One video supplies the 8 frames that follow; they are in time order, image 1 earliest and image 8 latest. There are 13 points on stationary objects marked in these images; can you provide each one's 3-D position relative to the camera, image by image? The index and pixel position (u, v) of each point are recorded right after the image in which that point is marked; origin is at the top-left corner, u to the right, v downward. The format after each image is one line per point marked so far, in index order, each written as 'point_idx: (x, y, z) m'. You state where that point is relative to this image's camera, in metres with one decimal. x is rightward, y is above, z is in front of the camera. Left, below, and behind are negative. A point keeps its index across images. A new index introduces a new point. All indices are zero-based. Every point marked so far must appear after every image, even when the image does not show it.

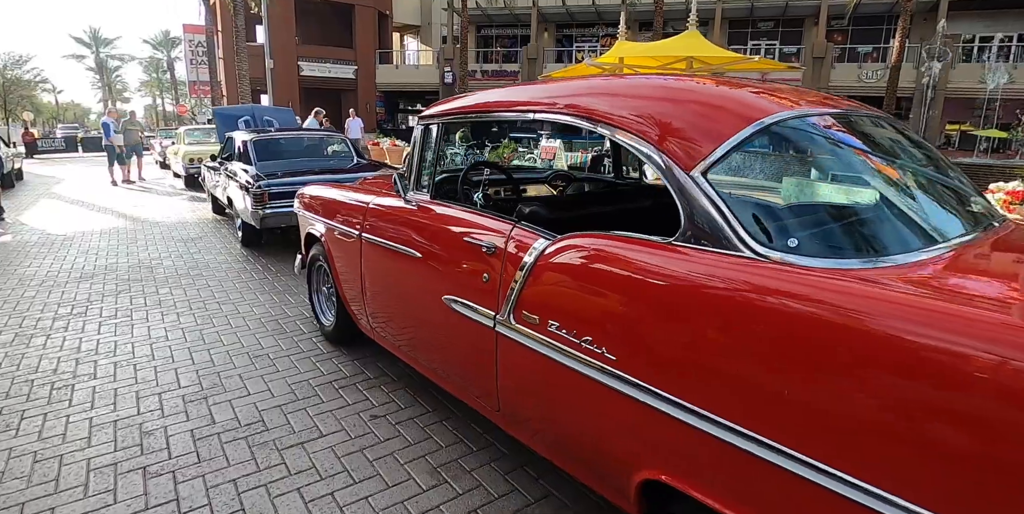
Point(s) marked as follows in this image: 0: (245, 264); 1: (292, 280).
0: (-3.3, -0.1, +6.5) m
1: (-2.3, -0.3, +5.8) m
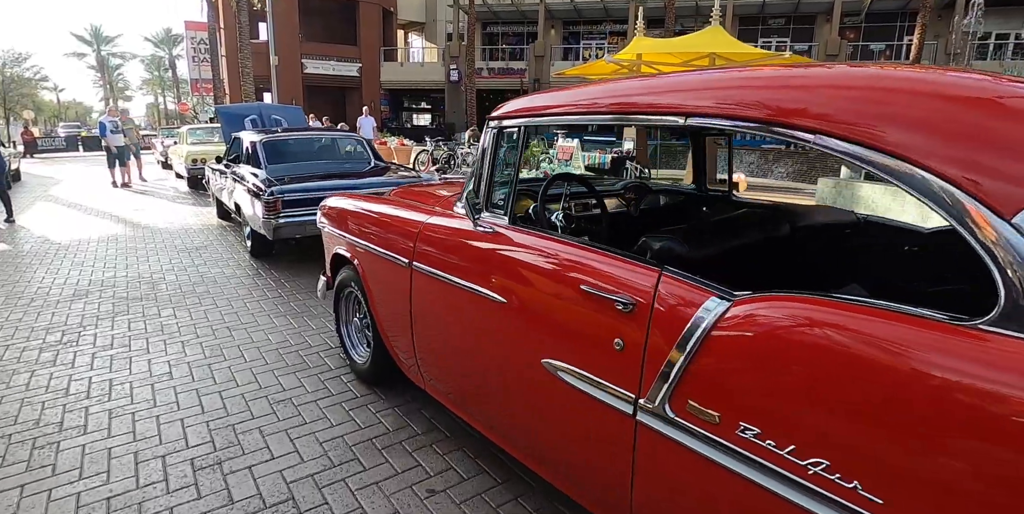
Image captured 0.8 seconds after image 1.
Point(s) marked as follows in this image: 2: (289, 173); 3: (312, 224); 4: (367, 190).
0: (-2.8, -0.2, +5.9) m
1: (-1.9, -0.4, +5.2) m
2: (-3.1, +1.2, +7.5) m
3: (-2.3, +0.4, +6.0) m
4: (-1.7, +0.8, +6.3) m
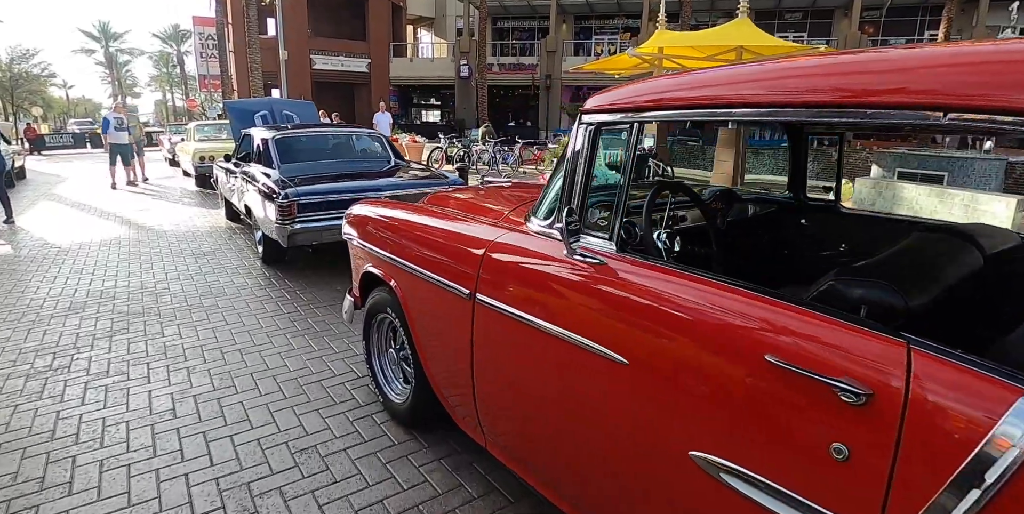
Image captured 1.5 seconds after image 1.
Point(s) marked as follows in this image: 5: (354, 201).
0: (-2.4, -0.3, +5.4) m
1: (-1.5, -0.5, +4.7) m
2: (-2.7, +1.1, +7.0) m
3: (-1.9, +0.3, +5.4) m
4: (-1.3, +0.7, +5.7) m
5: (-1.6, +0.6, +5.6) m
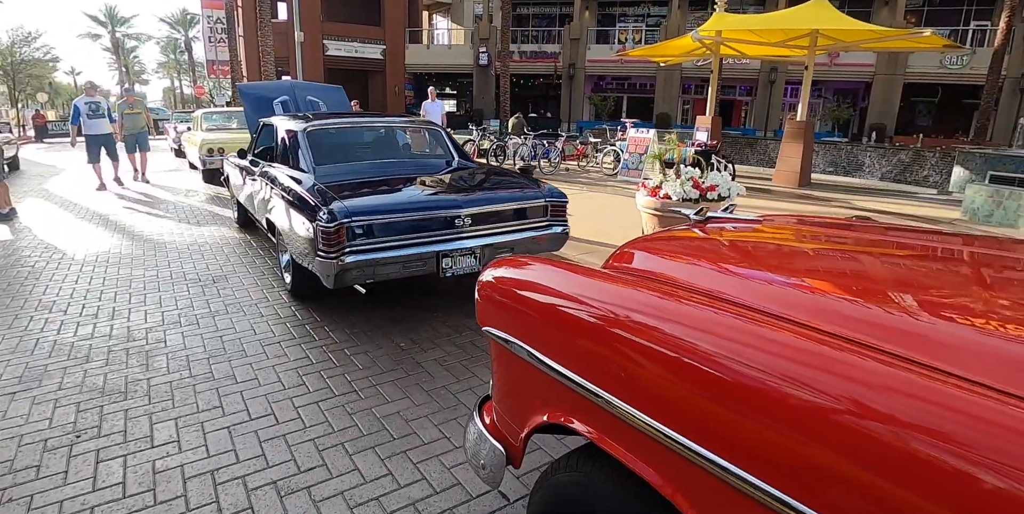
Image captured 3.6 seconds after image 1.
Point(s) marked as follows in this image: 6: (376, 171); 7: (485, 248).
0: (-1.5, -0.7, +3.8) m
1: (-0.5, -0.9, +3.1) m
2: (-1.6, +0.8, +5.4) m
3: (-0.9, -0.1, +3.9) m
4: (-0.3, +0.4, +4.2) m
5: (-0.6, +0.3, +4.0) m
6: (-1.4, +0.9, +5.7) m
7: (-0.2, +0.1, +4.2) m
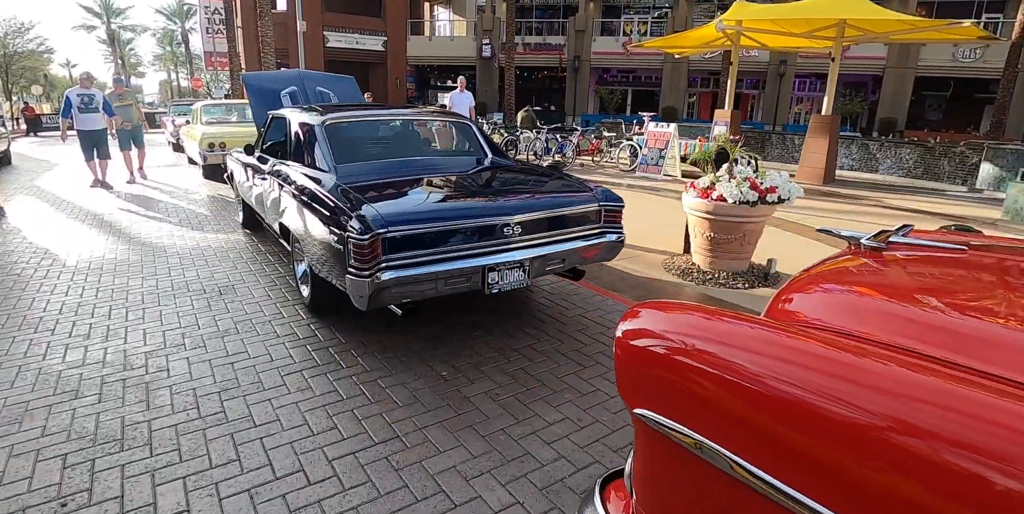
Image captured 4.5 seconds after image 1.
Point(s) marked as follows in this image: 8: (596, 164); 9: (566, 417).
0: (-1.1, -0.8, +3.2) m
1: (-0.1, -1.0, +2.5) m
2: (-1.3, +0.7, +4.8) m
3: (-0.5, -0.2, +3.3) m
4: (0.0, +0.3, +3.6) m
5: (-0.3, +0.2, +3.4) m
6: (-1.1, +0.8, +5.1) m
7: (+0.2, 0.0, +3.7) m
8: (+2.3, +2.6, +14.8) m
9: (+0.3, -0.9, +3.0) m
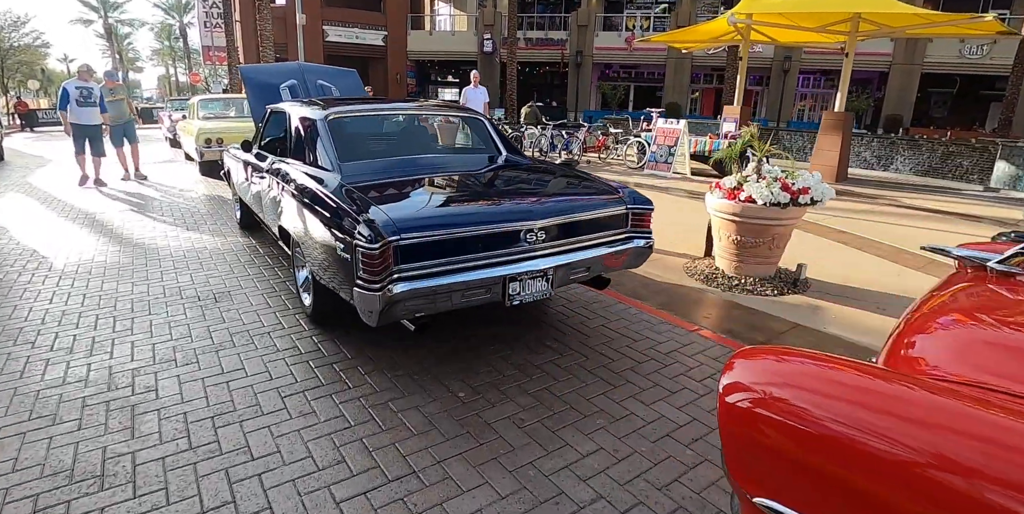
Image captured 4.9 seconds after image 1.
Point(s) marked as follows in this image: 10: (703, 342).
0: (-0.9, -0.8, +2.9) m
1: (0.0, -1.0, +2.2) m
2: (-1.1, +0.7, +4.5) m
3: (-0.4, -0.2, +3.0) m
4: (+0.2, +0.2, +3.3) m
5: (-0.1, +0.1, +3.1) m
6: (-0.9, +0.8, +4.8) m
7: (+0.3, -0.1, +3.4) m
8: (+2.4, +2.6, +14.4) m
9: (+0.4, -0.9, +2.7) m
10: (+1.4, -0.6, +4.0) m
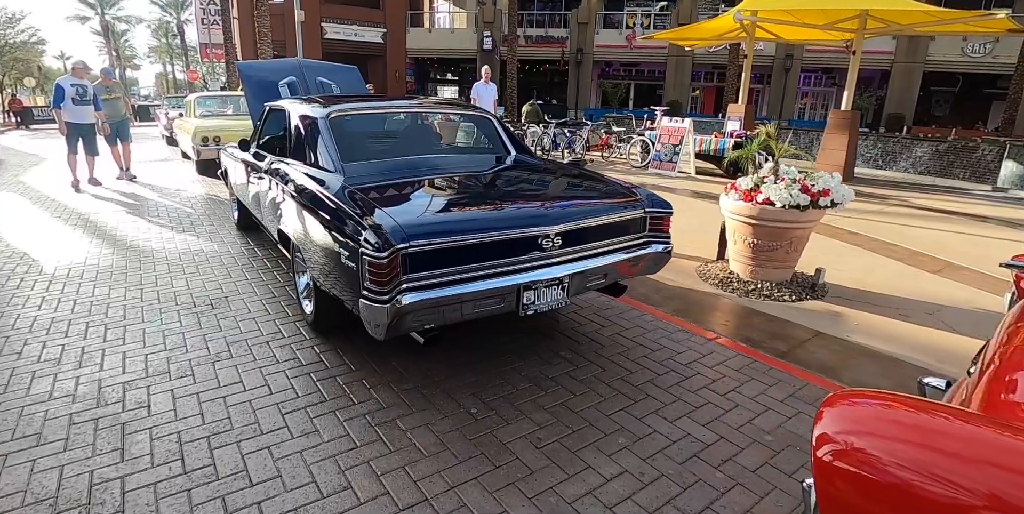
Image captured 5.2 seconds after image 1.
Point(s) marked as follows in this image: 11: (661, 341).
0: (-0.9, -0.8, +2.7) m
1: (+0.1, -1.1, +2.1) m
2: (-1.0, +0.7, +4.3) m
3: (-0.3, -0.2, +2.8) m
4: (+0.3, +0.2, +3.1) m
5: (0.0, +0.1, +2.9) m
6: (-0.8, +0.8, +4.6) m
7: (+0.4, -0.1, +3.2) m
8: (+2.5, +2.6, +14.3) m
9: (+0.5, -1.0, +2.5) m
10: (+1.5, -0.7, +3.8) m
11: (+1.1, -0.6, +3.9) m
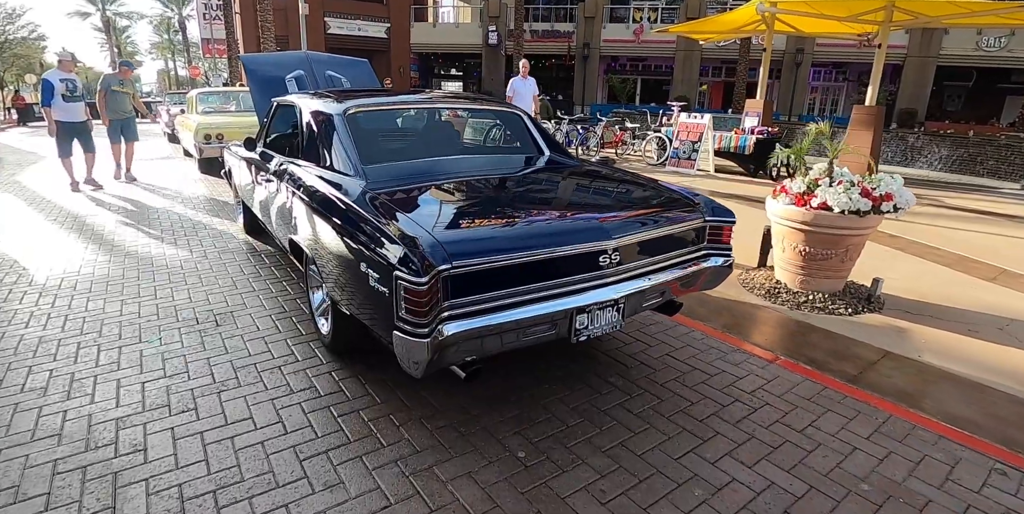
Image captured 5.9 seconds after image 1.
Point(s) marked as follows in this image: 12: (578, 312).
0: (-0.6, -0.9, +2.4) m
1: (+0.3, -1.2, +1.7) m
2: (-0.8, +0.6, +3.9) m
3: (0.0, -0.3, +2.4) m
4: (+0.5, +0.1, +2.7) m
5: (+0.2, 0.0, +2.5) m
6: (-0.6, +0.7, +4.2) m
7: (+0.6, -0.2, +2.8) m
8: (+2.8, +2.6, +13.8) m
9: (+0.8, -1.1, +2.1) m
10: (+1.8, -0.8, +3.4) m
11: (+1.3, -0.7, +3.5) m
12: (+0.3, -0.3, +2.6) m
